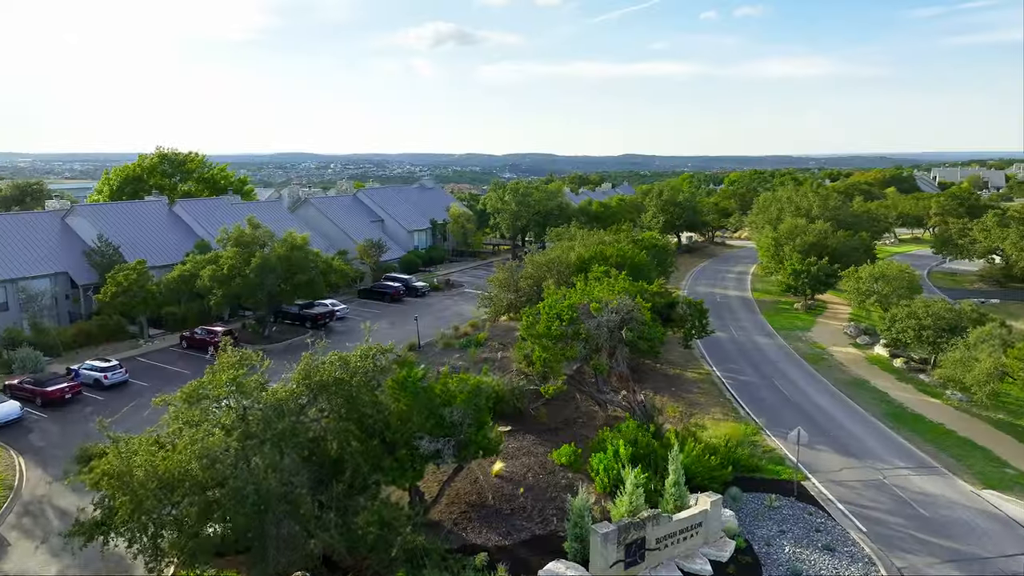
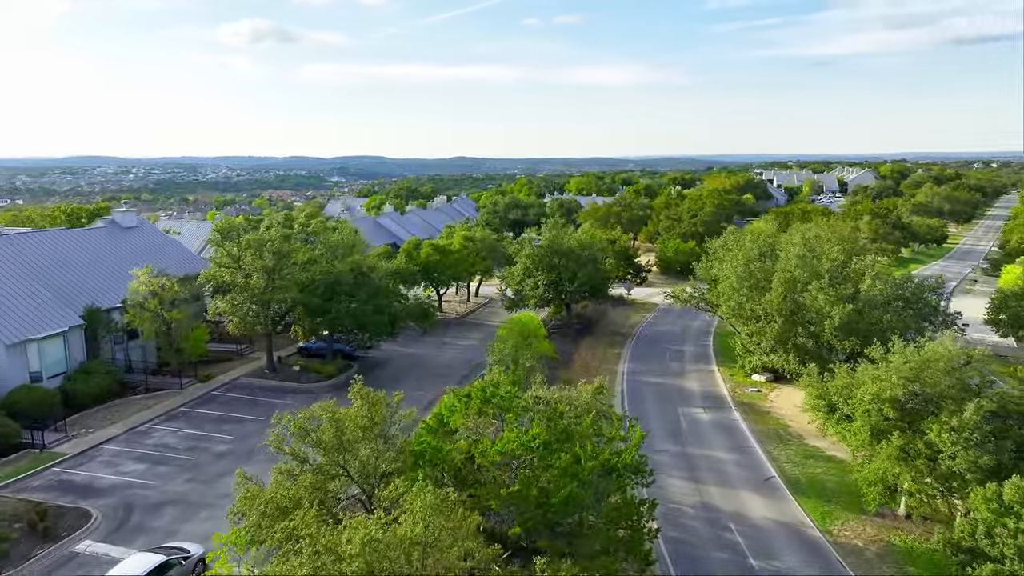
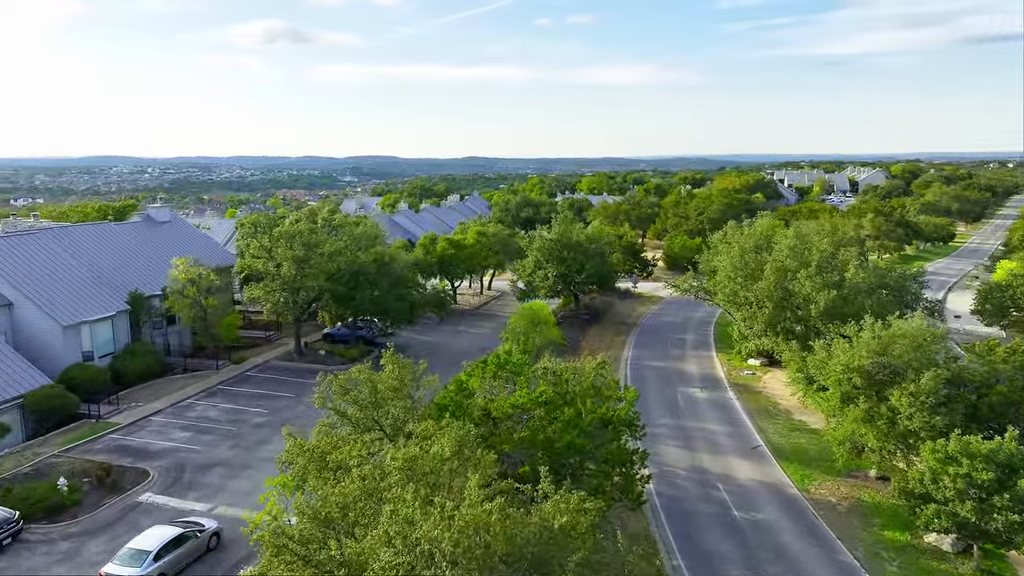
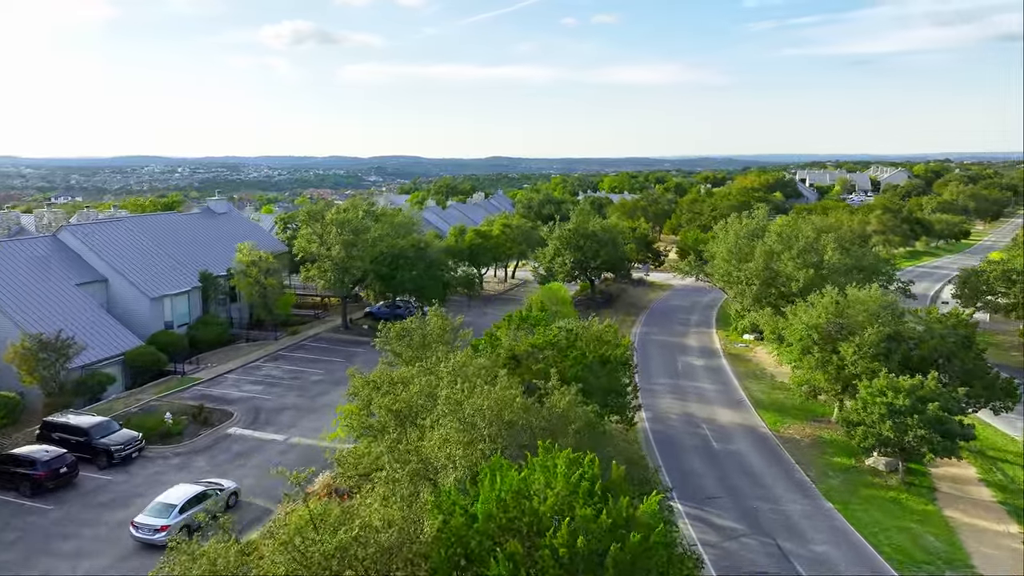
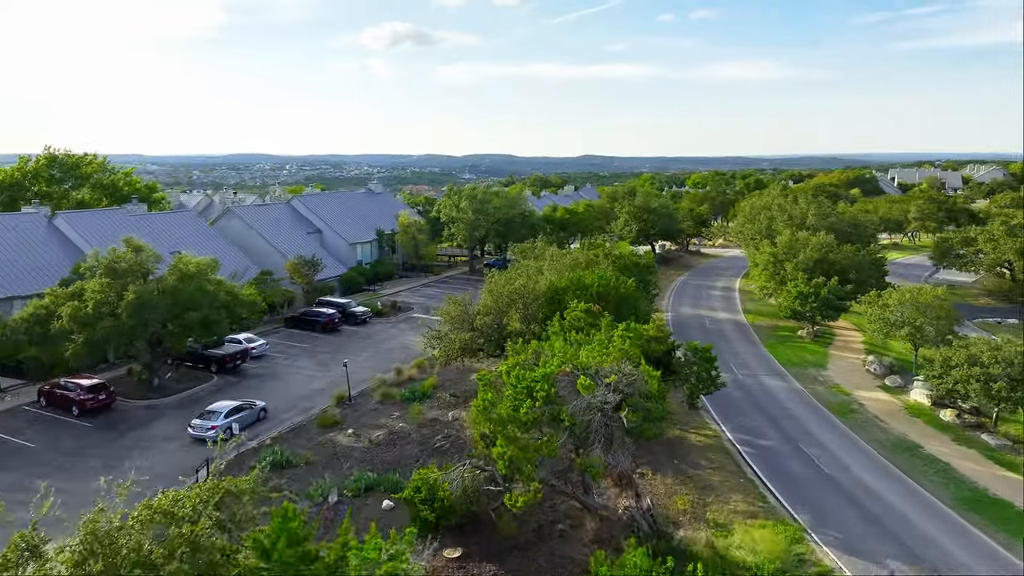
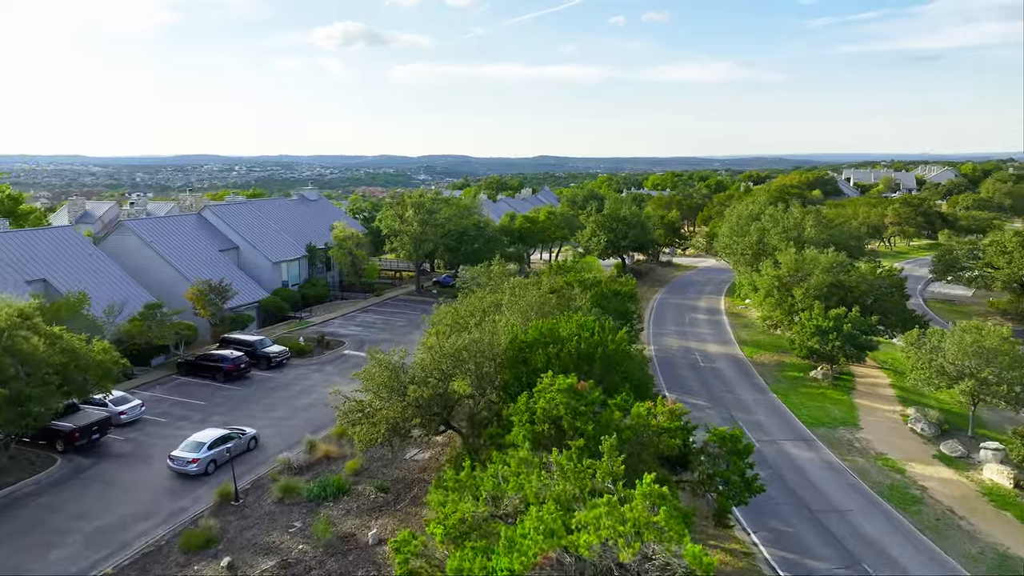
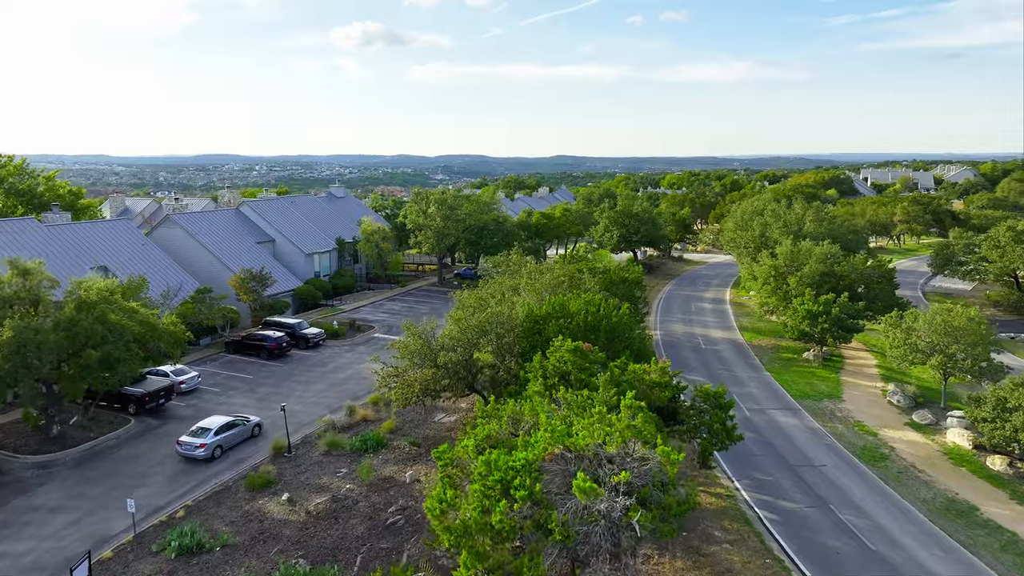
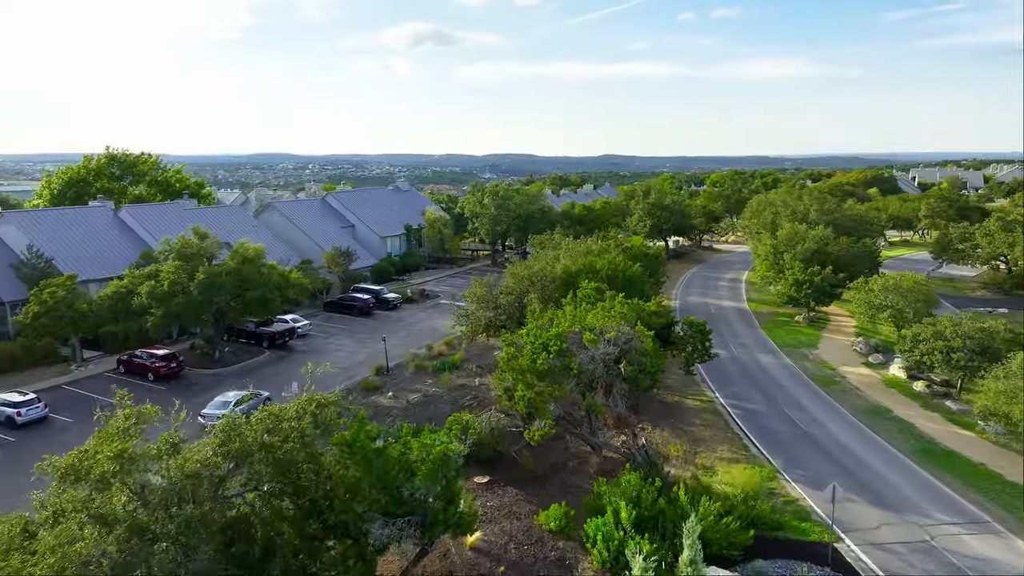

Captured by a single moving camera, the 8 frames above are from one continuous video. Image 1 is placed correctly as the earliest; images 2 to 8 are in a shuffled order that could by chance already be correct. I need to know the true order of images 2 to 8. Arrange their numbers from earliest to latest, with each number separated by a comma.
8, 5, 7, 6, 4, 3, 2
